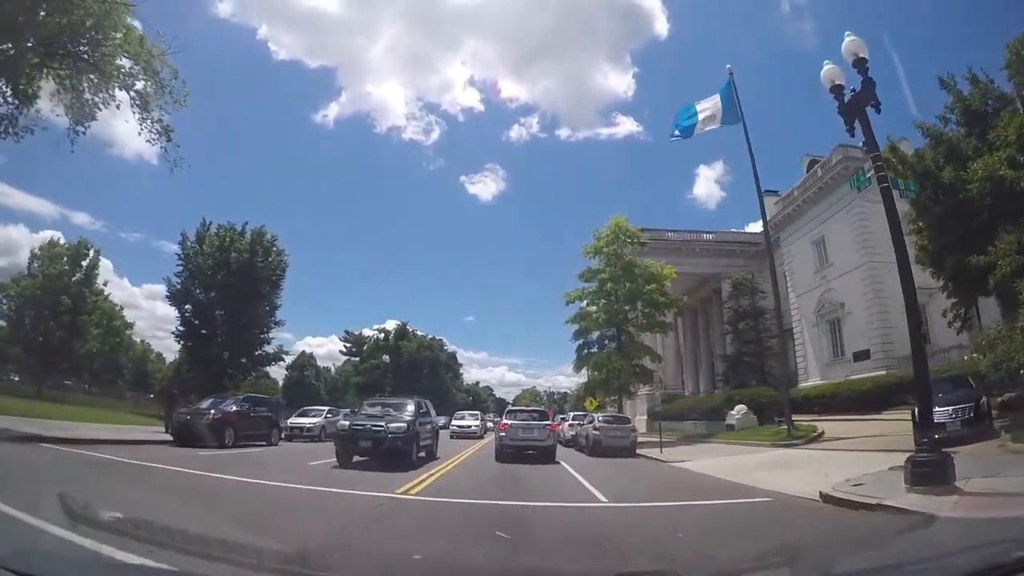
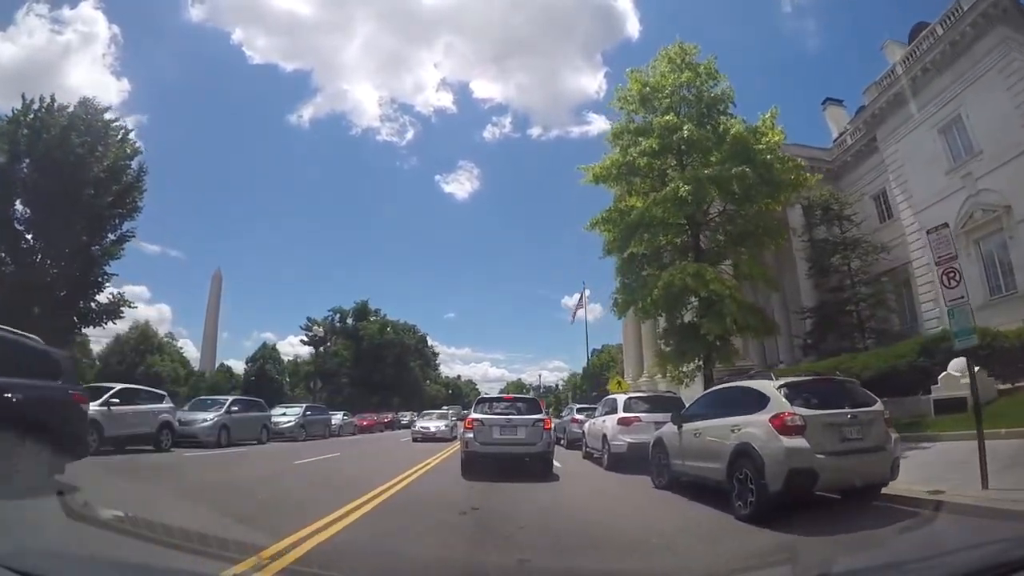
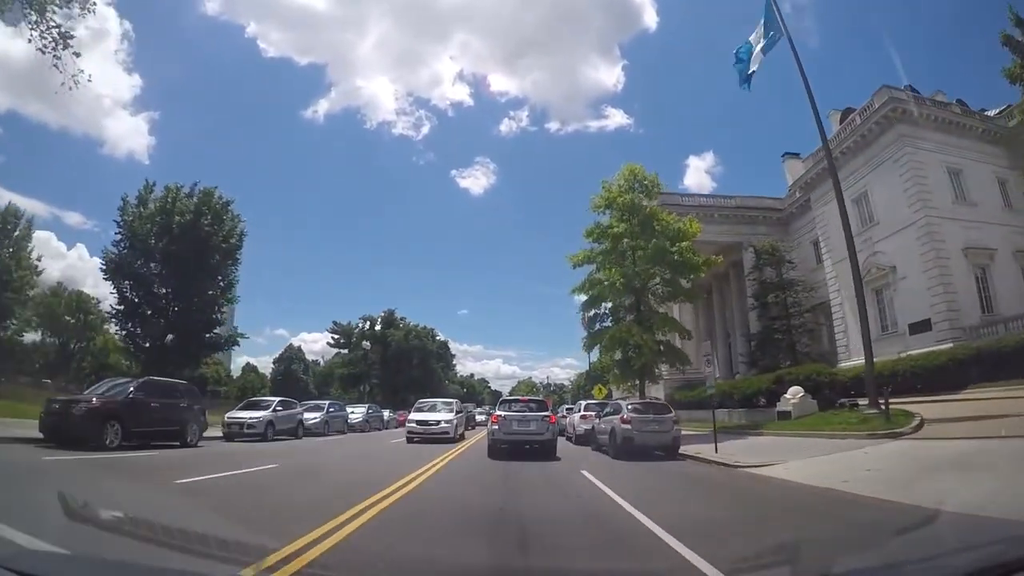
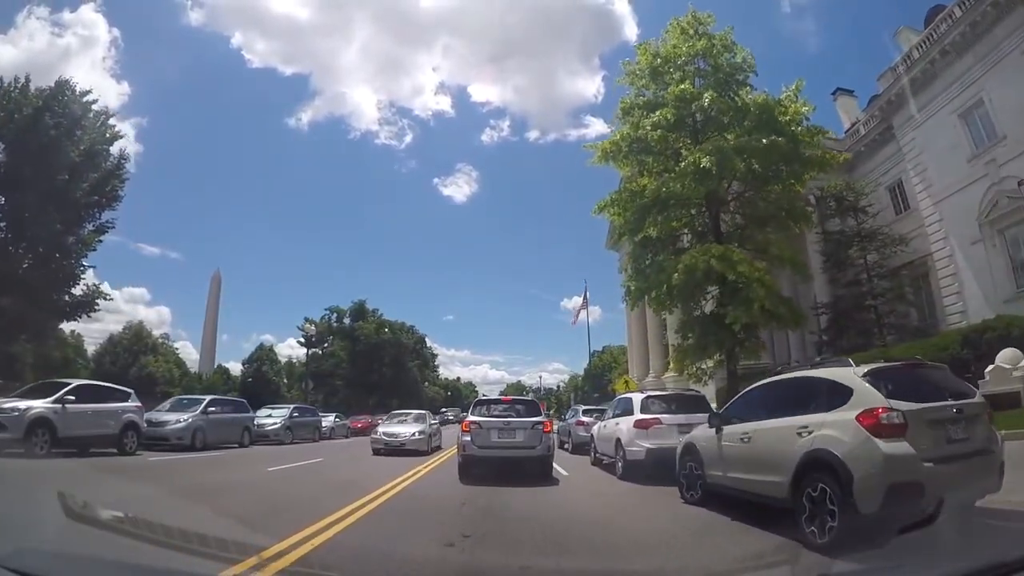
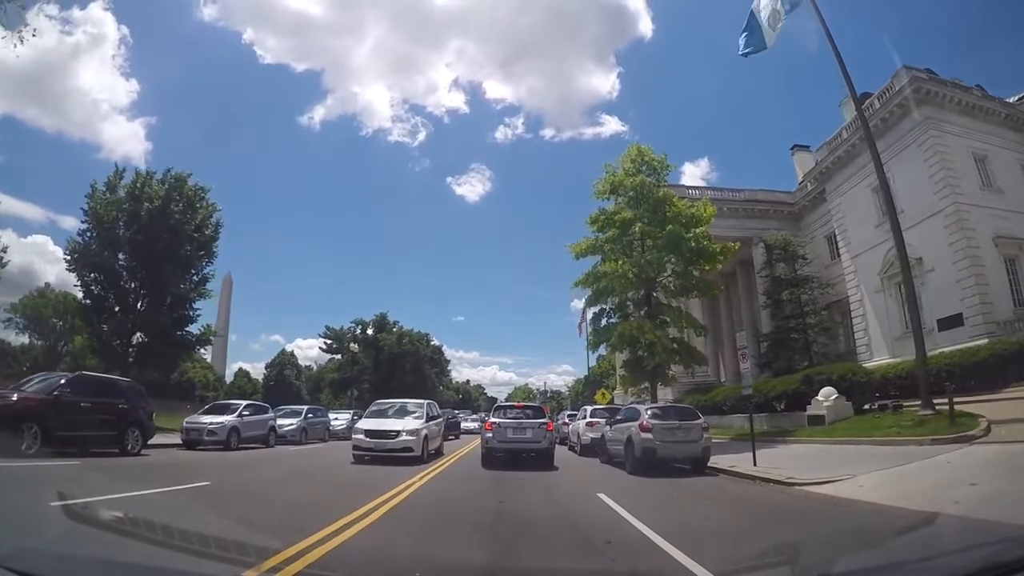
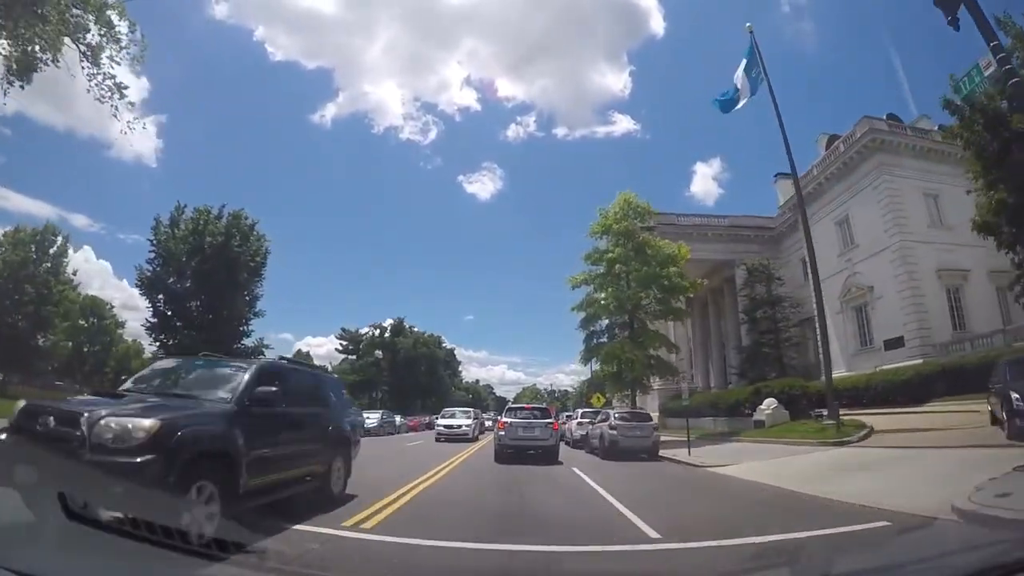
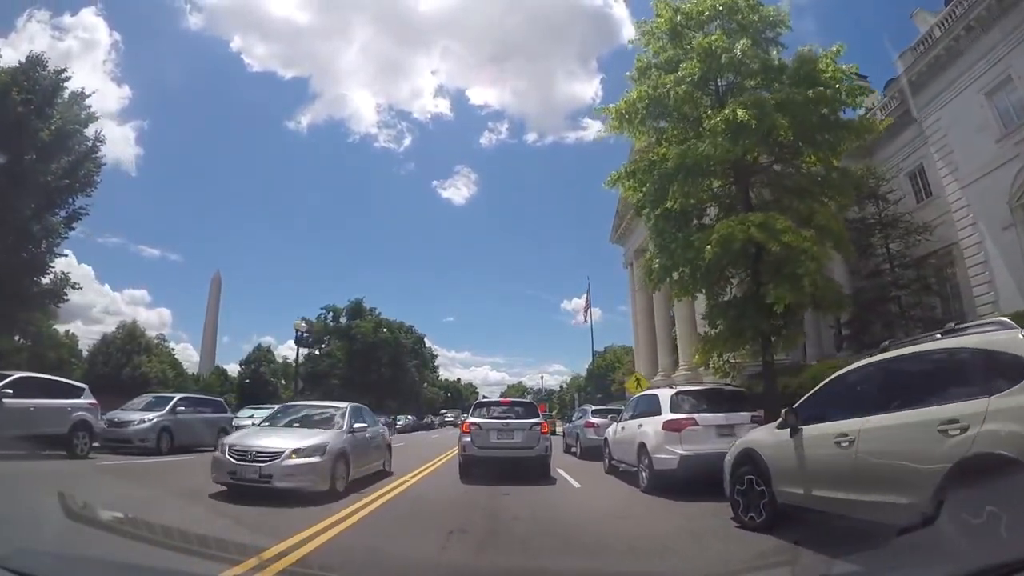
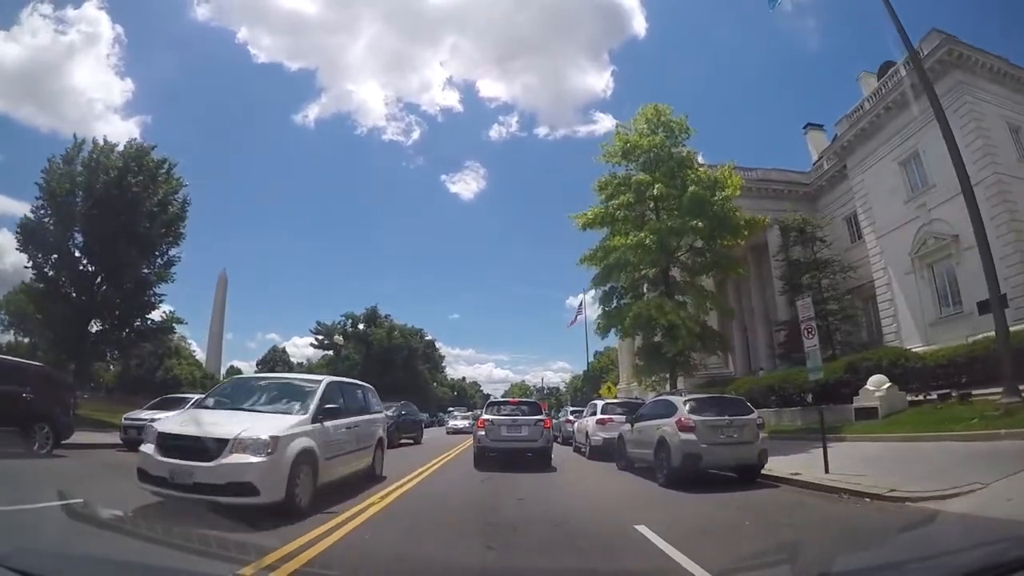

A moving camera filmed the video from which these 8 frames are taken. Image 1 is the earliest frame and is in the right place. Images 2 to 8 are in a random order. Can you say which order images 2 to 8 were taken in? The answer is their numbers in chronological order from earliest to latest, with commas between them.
6, 3, 5, 8, 2, 4, 7
